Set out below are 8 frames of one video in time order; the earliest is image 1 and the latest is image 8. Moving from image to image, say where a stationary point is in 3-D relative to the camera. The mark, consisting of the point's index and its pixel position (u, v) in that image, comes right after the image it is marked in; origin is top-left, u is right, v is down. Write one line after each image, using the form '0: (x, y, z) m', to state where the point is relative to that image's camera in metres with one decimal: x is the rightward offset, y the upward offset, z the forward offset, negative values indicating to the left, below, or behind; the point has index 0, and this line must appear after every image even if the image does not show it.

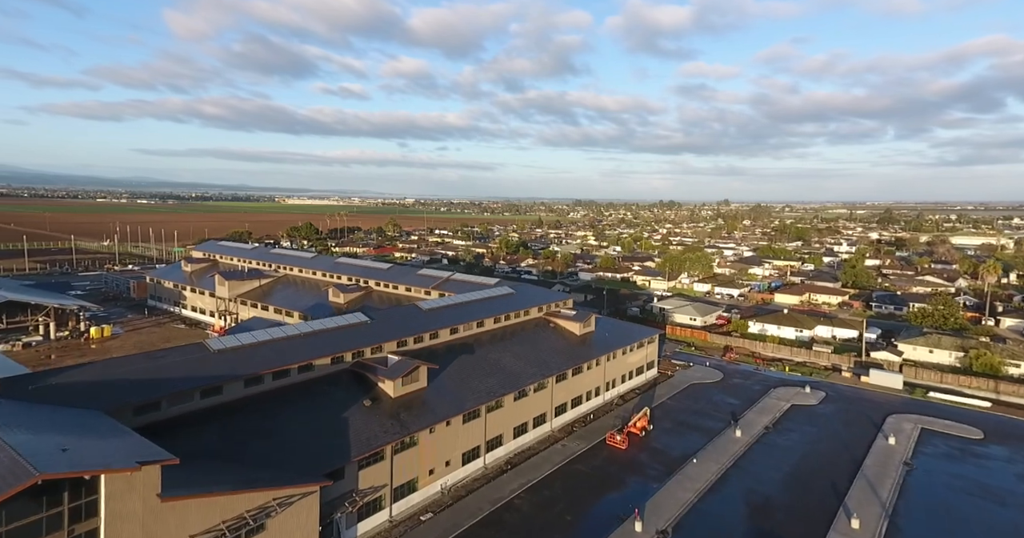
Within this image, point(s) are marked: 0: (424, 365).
0: (-2.3, -2.6, +15.3) m
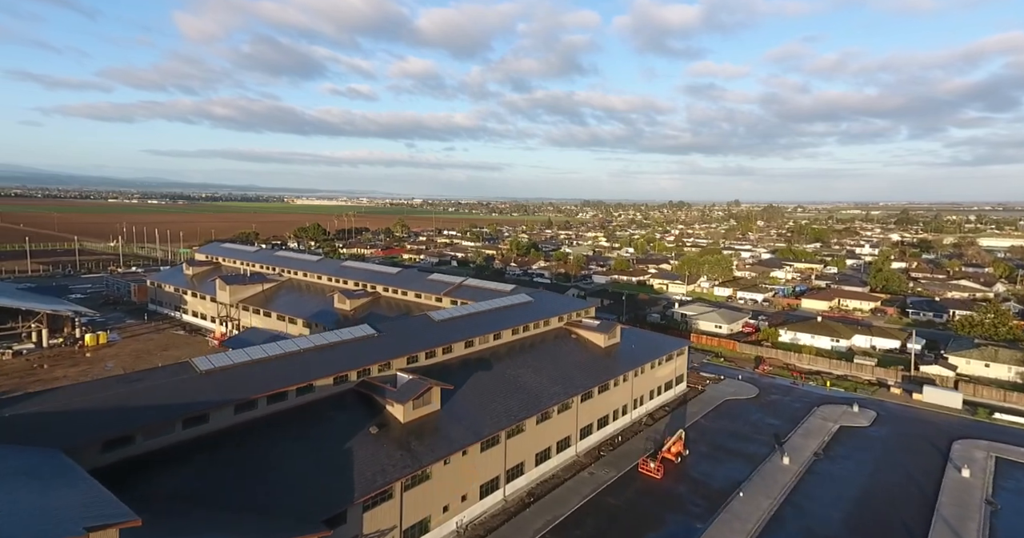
0: (-1.8, -2.8, +13.7) m
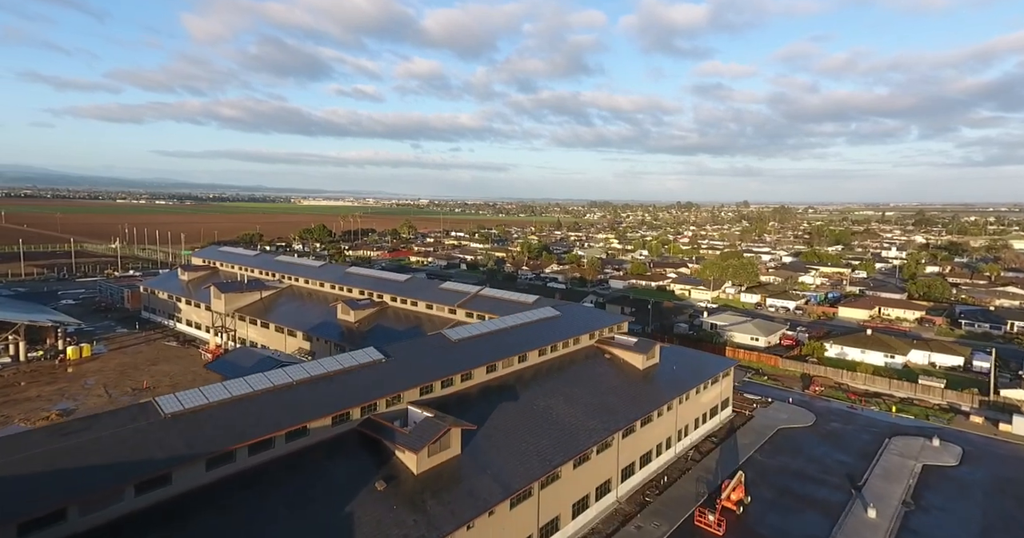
0: (-1.1, -3.1, +11.4) m
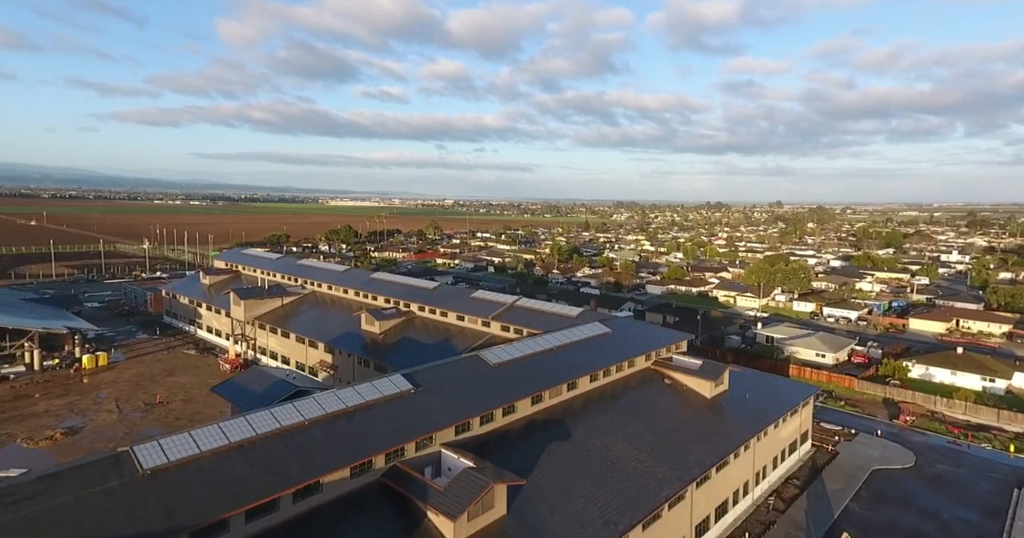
0: (-0.1, -3.4, +9.1) m
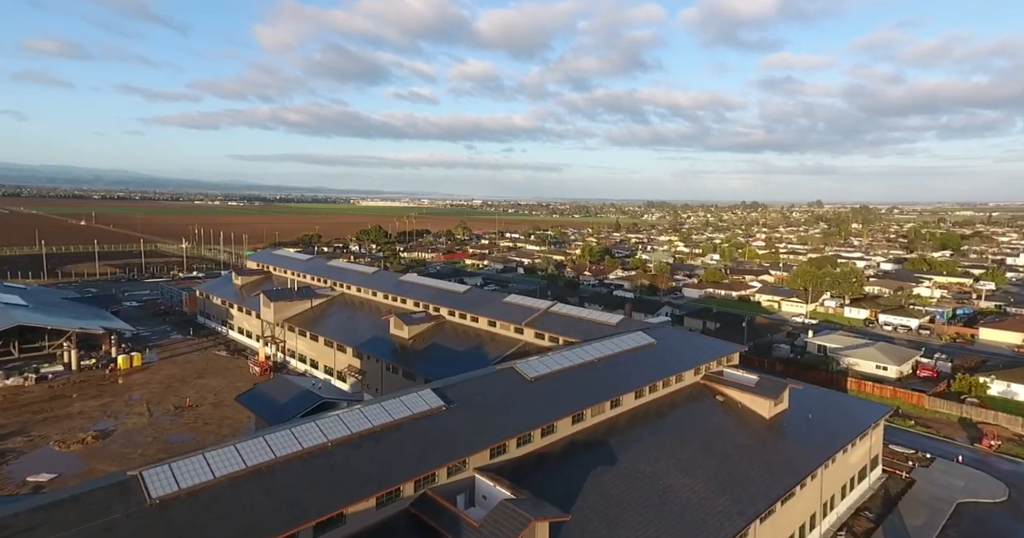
0: (+0.5, -3.6, +8.0) m
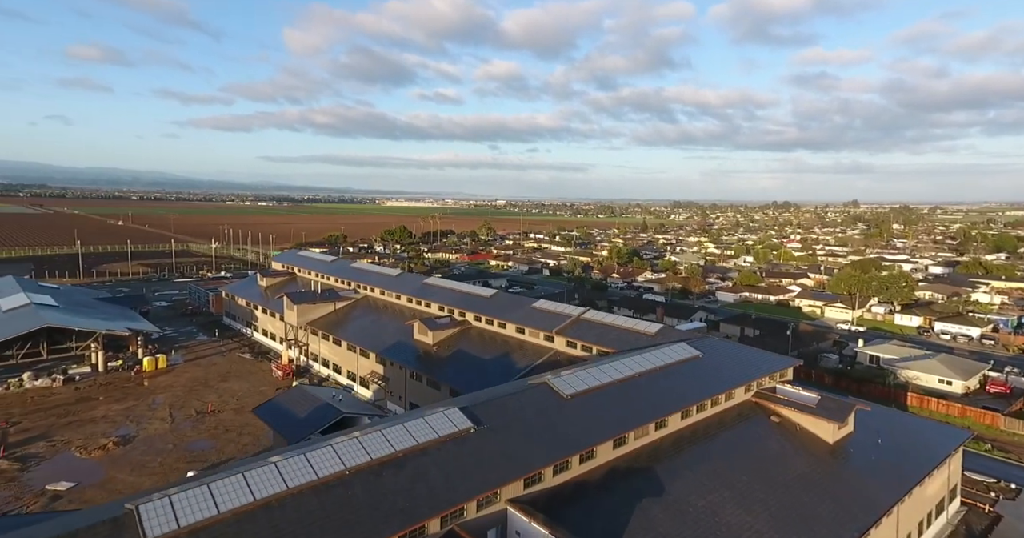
0: (+1.0, -3.7, +6.8) m
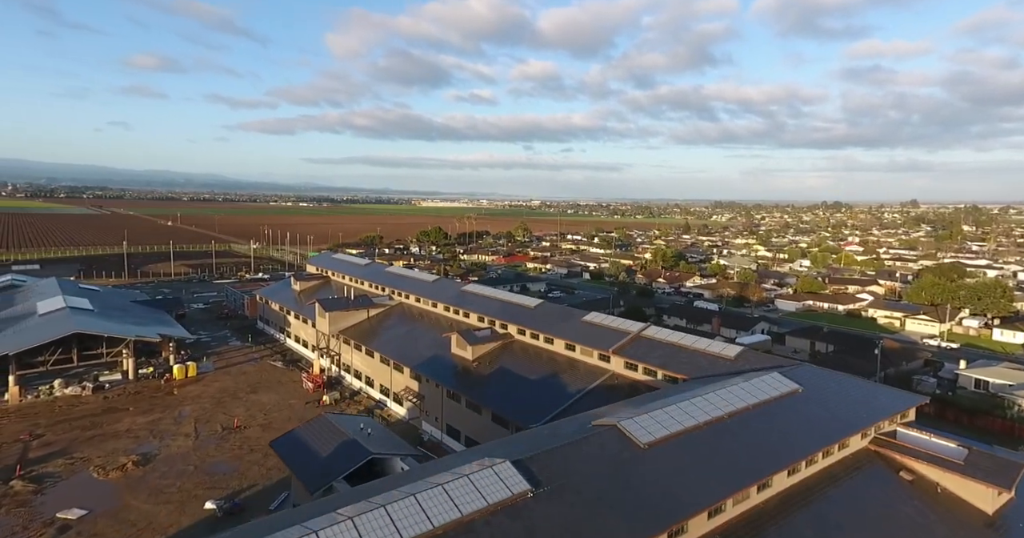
0: (+1.8, -4.0, +4.3) m
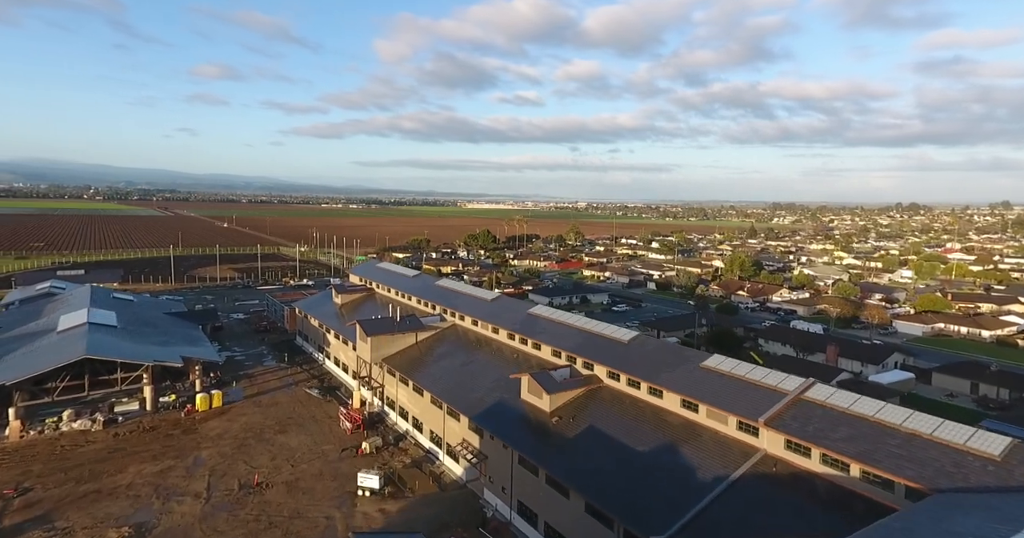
0: (+3.2, -4.8, -1.2) m
